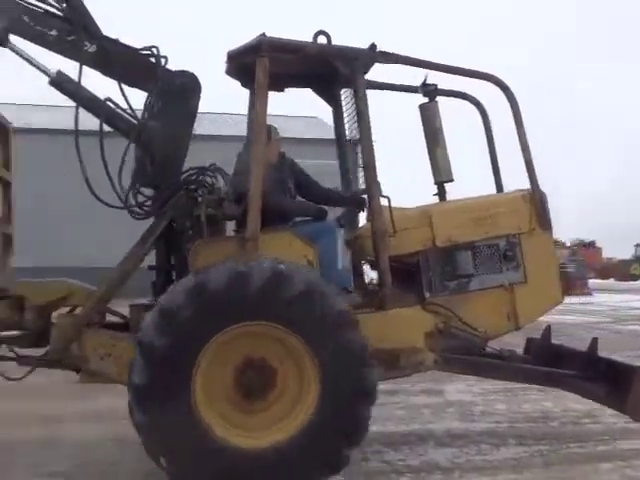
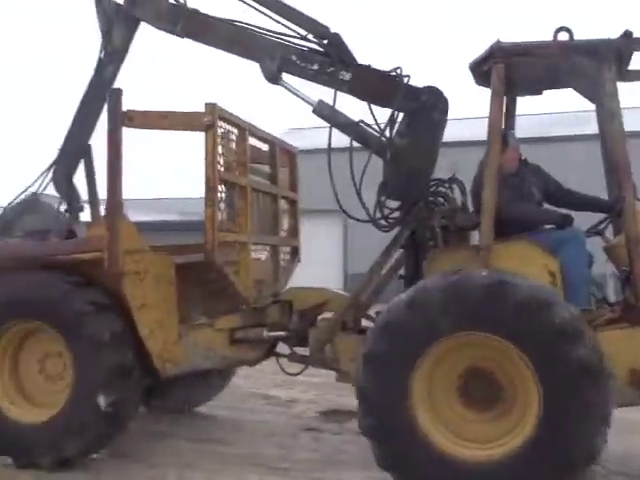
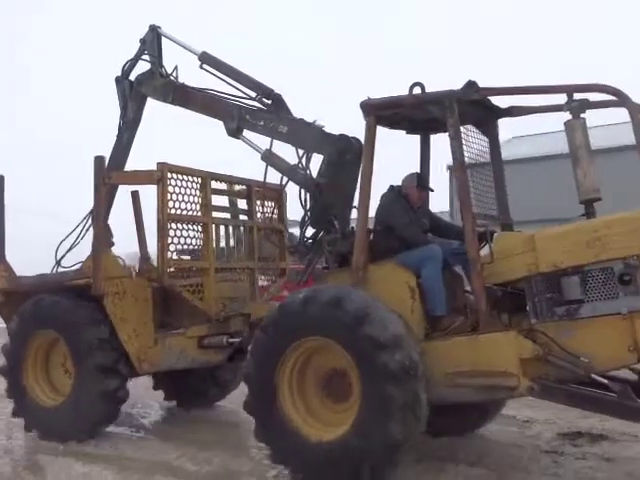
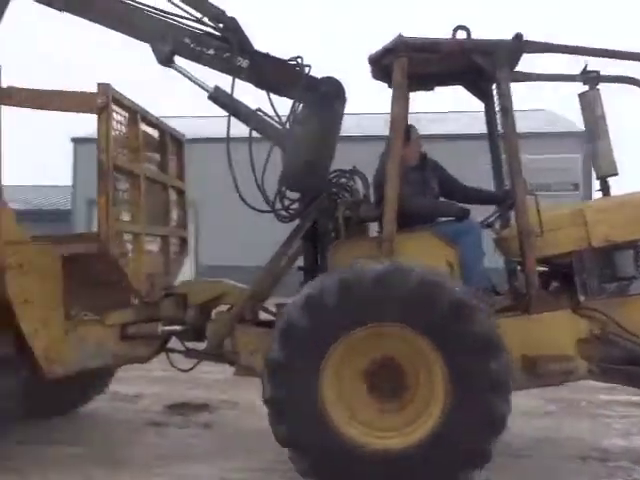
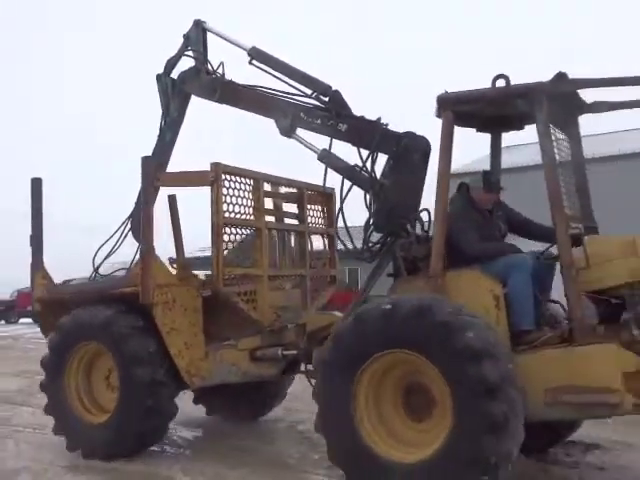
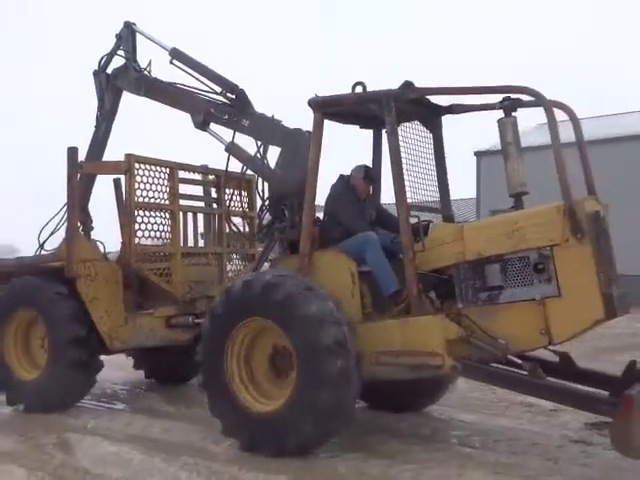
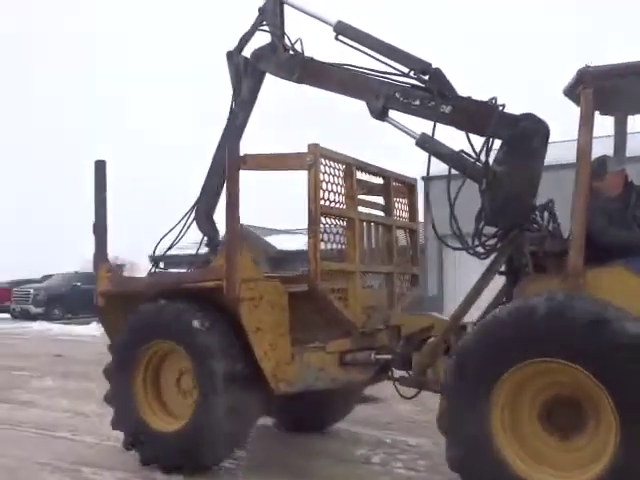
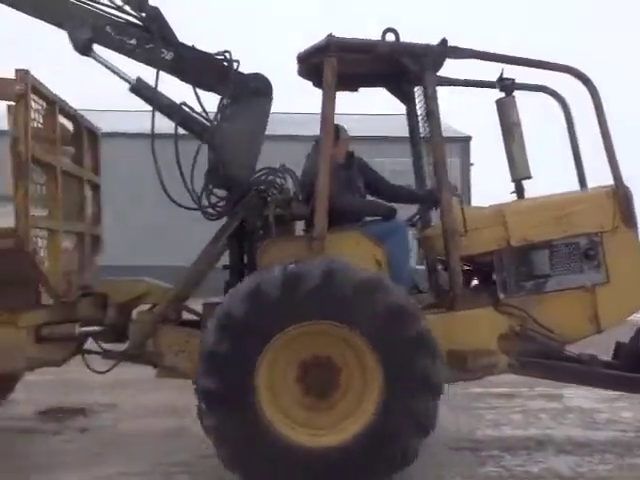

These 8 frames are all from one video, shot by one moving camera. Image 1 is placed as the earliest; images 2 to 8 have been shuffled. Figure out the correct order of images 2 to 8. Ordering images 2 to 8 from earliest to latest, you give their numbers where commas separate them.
8, 4, 2, 7, 5, 3, 6
